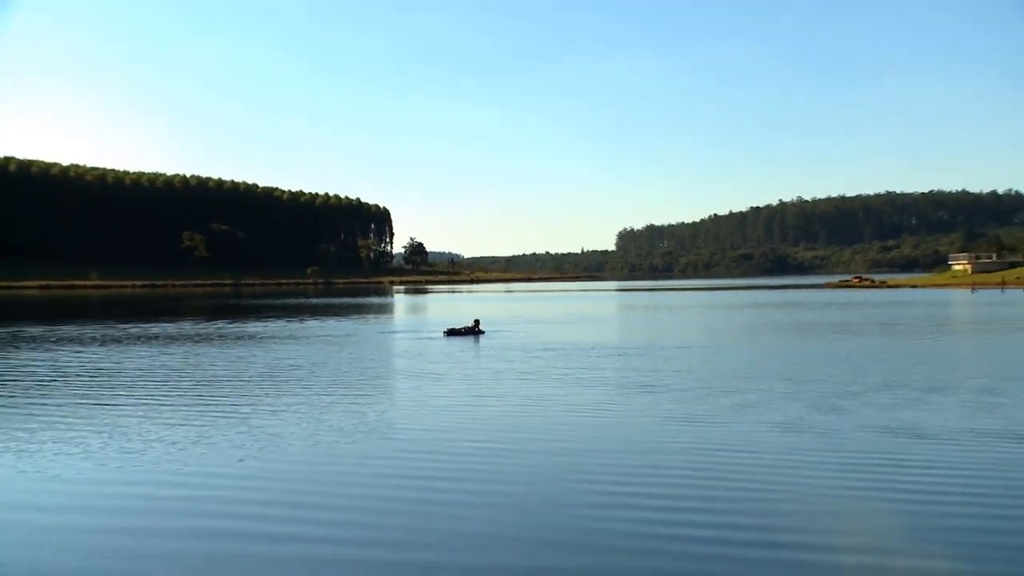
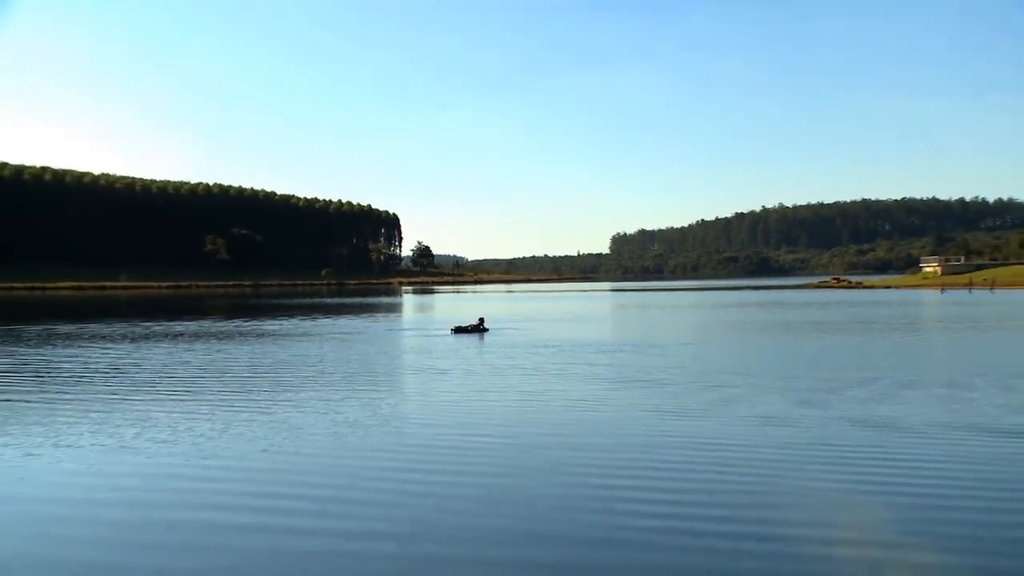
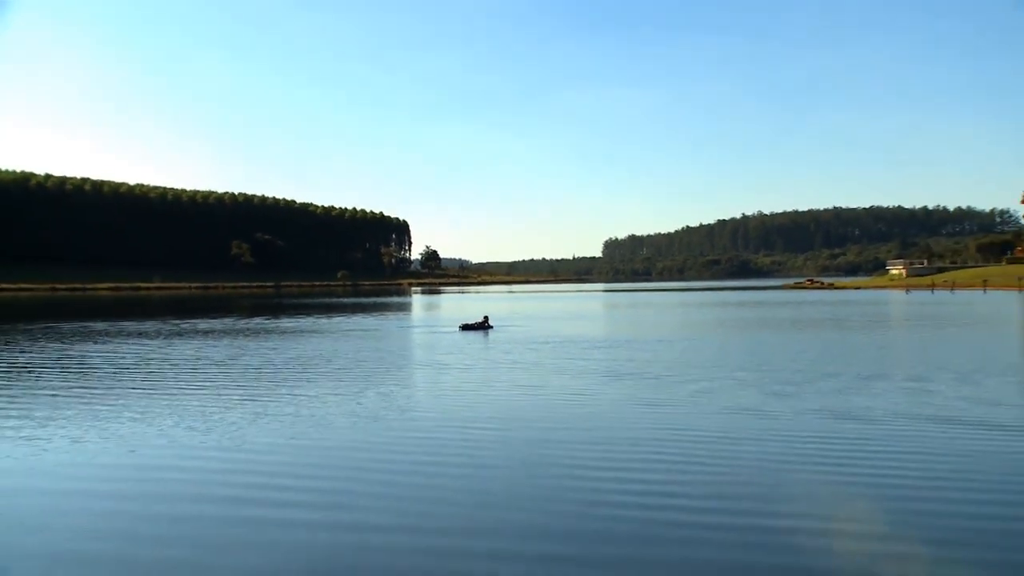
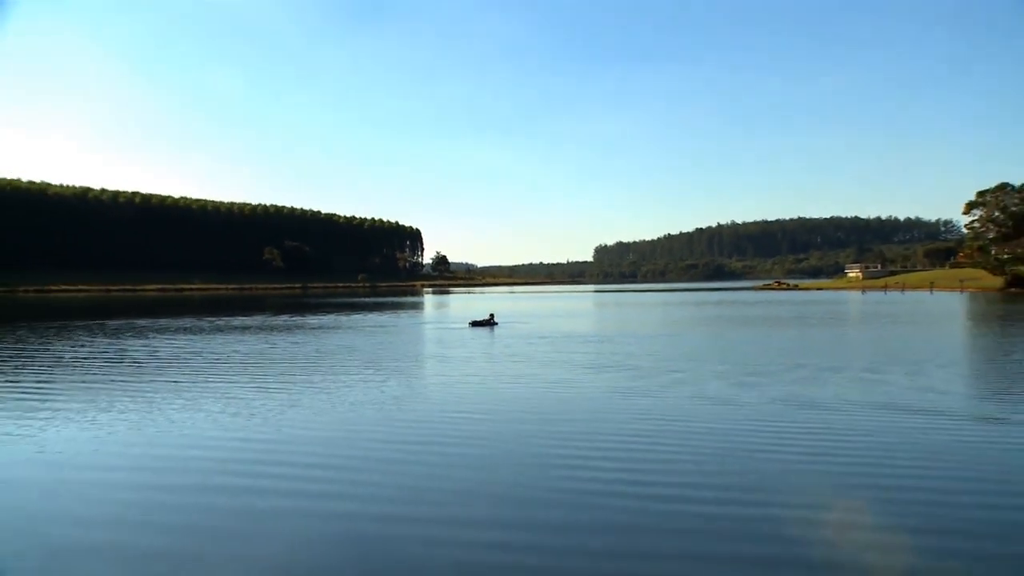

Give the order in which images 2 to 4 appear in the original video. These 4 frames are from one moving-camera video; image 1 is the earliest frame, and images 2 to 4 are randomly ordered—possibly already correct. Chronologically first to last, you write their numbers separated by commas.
2, 3, 4
